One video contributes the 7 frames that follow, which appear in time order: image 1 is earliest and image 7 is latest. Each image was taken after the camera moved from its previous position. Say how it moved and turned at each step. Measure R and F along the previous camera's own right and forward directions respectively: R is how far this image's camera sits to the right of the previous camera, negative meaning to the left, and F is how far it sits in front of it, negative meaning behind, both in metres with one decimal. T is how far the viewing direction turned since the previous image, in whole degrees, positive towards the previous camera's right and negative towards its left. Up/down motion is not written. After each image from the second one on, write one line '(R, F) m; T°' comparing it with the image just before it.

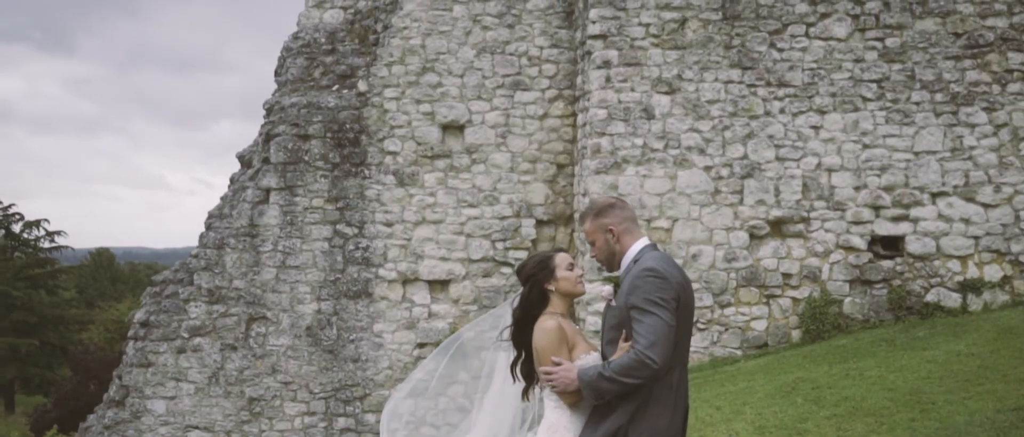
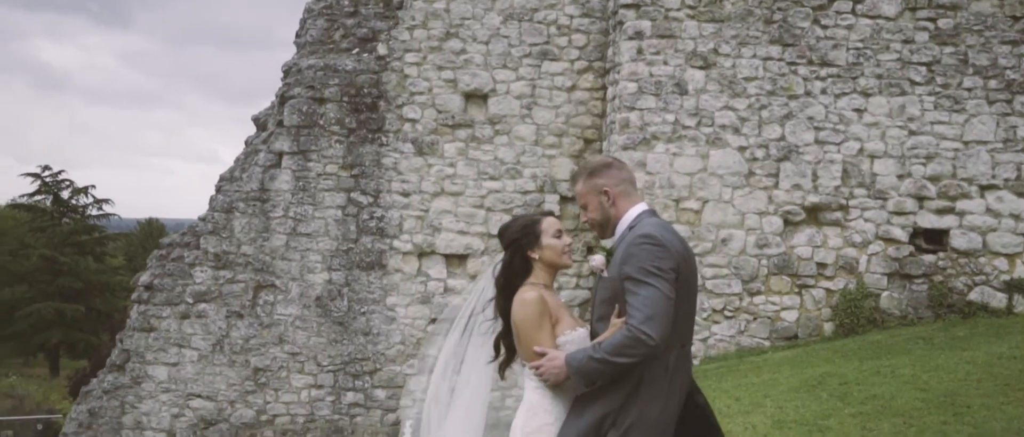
(+0.2, +0.5) m; -2°
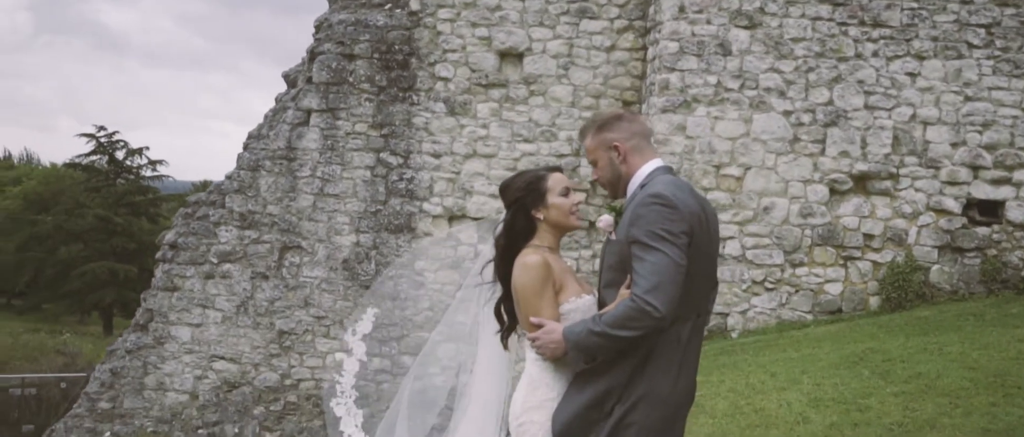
(+0.2, +0.3) m; -3°
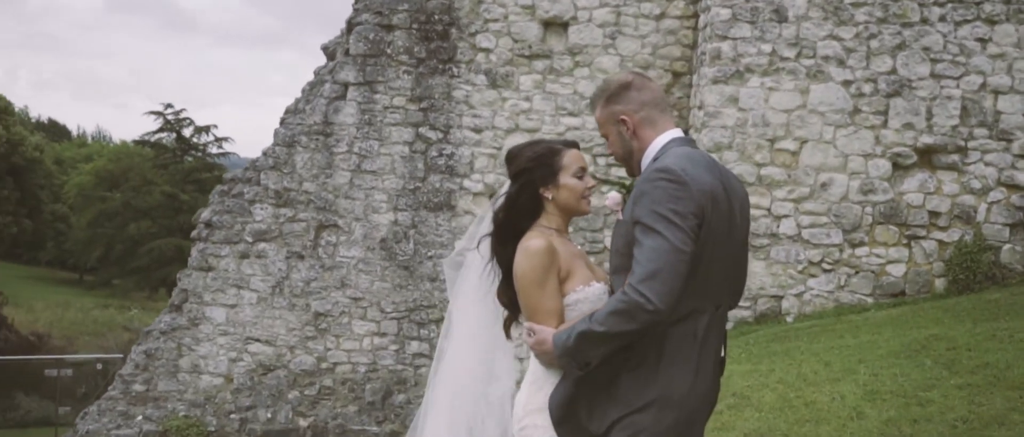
(+0.2, +0.4) m; -3°
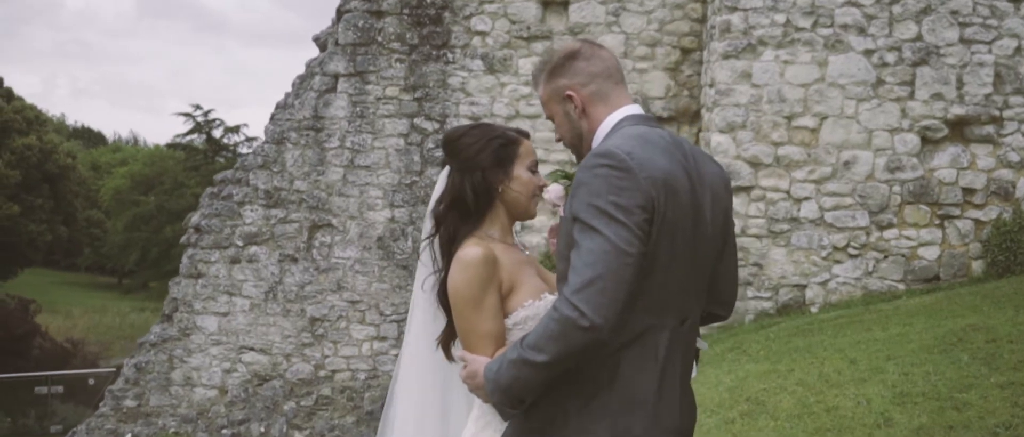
(+0.3, +0.6) m; -2°
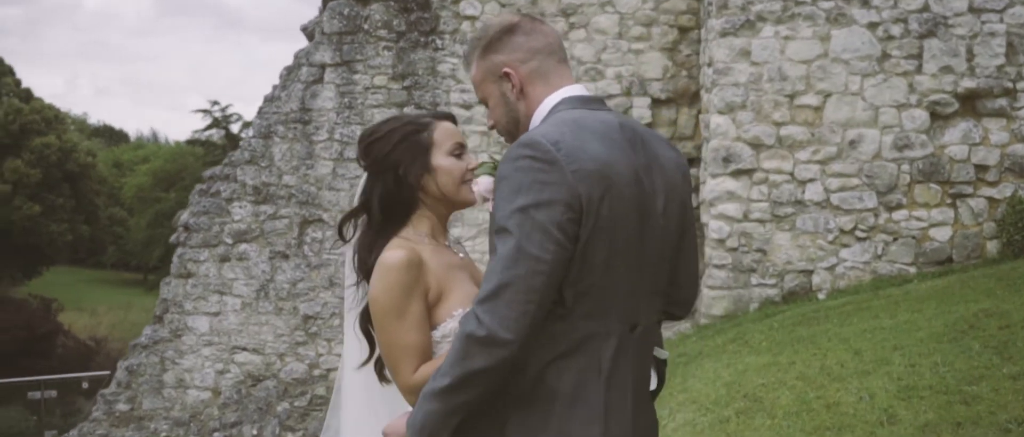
(+0.2, +0.3) m; -1°
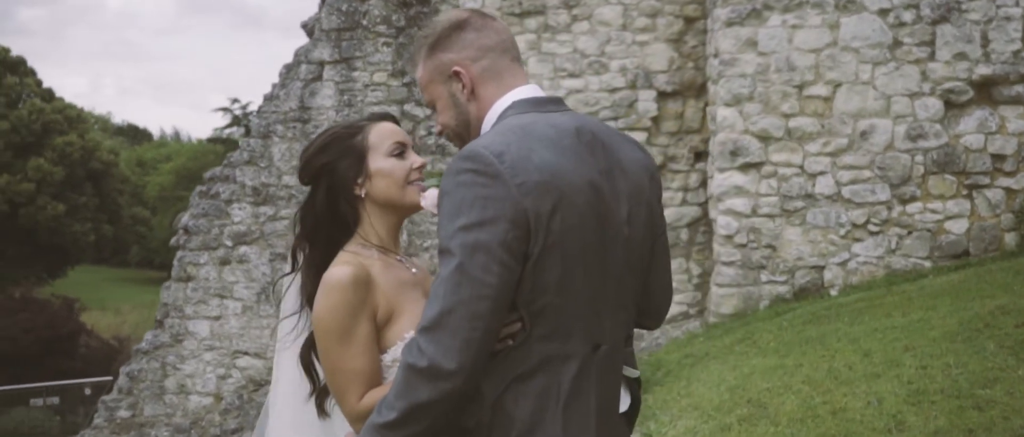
(+0.2, +0.2) m; -1°
